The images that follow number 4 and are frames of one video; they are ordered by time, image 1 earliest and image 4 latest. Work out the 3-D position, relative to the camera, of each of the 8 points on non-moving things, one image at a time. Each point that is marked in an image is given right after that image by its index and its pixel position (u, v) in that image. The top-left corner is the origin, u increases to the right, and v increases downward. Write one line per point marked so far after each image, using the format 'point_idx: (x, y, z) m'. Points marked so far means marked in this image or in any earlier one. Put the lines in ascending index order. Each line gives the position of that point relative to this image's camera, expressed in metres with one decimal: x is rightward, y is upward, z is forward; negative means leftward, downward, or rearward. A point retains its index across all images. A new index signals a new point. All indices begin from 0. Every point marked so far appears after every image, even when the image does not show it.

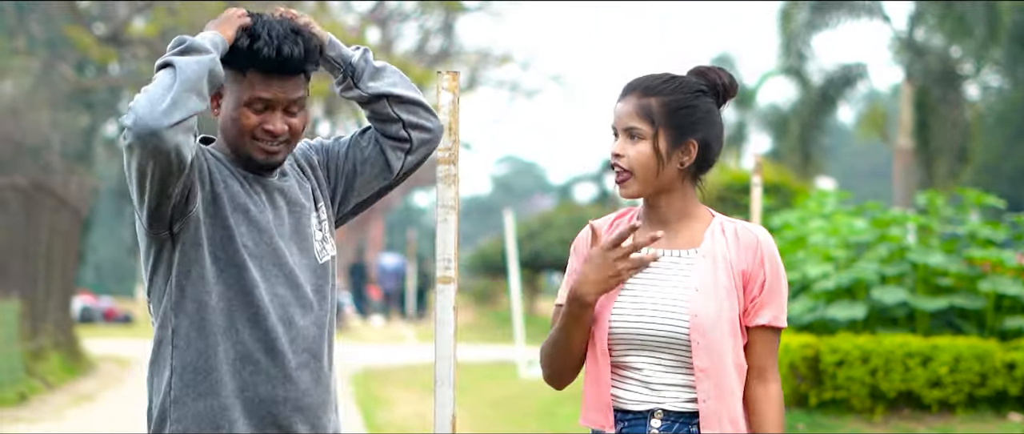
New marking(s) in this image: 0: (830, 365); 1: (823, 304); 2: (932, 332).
0: (+2.2, -1.0, +9.5) m
1: (+2.3, -0.6, +10.1) m
2: (+3.1, -0.8, +9.9) m
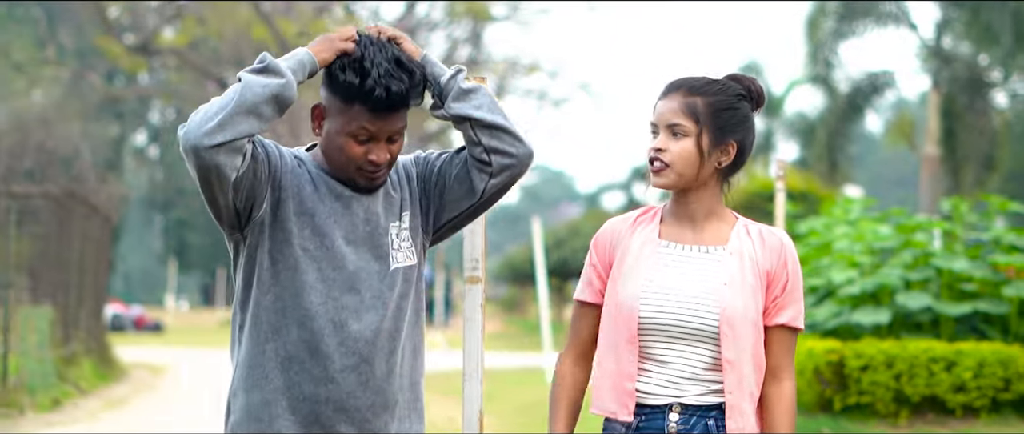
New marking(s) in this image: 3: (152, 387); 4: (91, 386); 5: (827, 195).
0: (+2.4, -1.1, +9.6) m
1: (+2.5, -0.7, +10.2) m
2: (+3.3, -0.9, +10.0) m
3: (-3.9, -1.9, +14.6) m
4: (-4.2, -1.7, +13.5) m
5: (+3.5, +0.2, +15.0) m
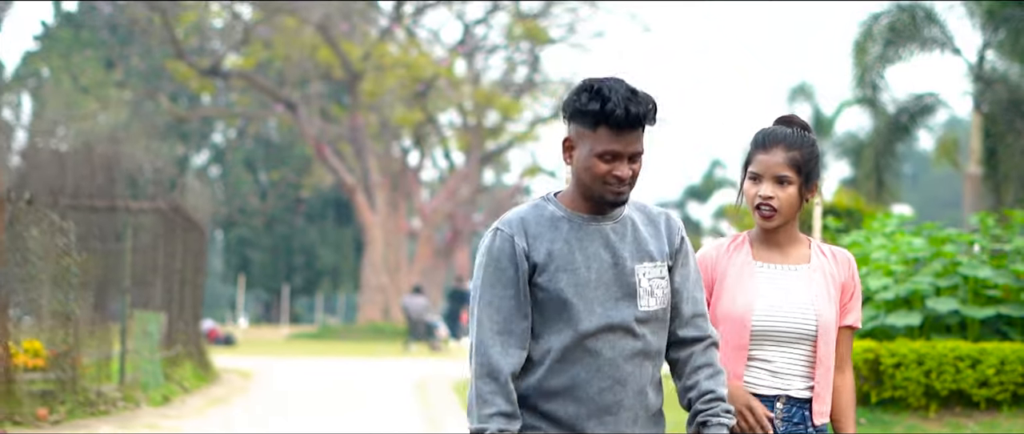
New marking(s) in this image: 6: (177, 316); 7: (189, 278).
0: (+3.0, -1.2, +10.6) m
1: (+3.1, -0.8, +11.2) m
2: (+3.8, -1.0, +11.0) m
3: (-3.1, -2.0, +15.9) m
4: (-3.5, -1.9, +14.8) m
5: (+4.3, +0.1, +16.1) m
6: (-3.8, -1.1, +15.3) m
7: (-3.8, -0.7, +15.9) m
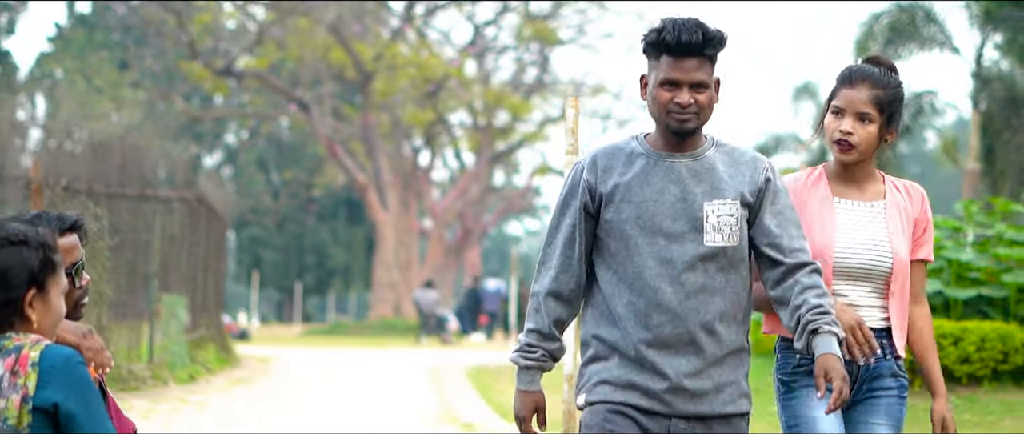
0: (+3.0, -1.1, +11.2) m
1: (+3.2, -0.7, +11.8) m
2: (+3.9, -0.9, +11.6) m
3: (-3.0, -1.9, +16.5) m
4: (-3.4, -1.7, +15.5) m
5: (+4.4, +0.2, +16.7) m
6: (-3.7, -1.0, +16.0) m
7: (-3.7, -0.6, +16.6) m
